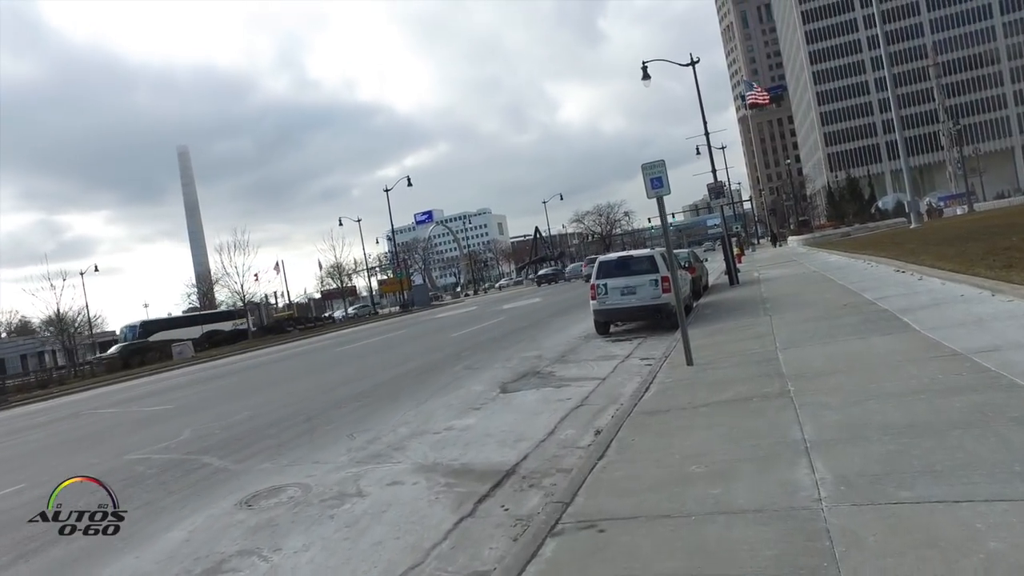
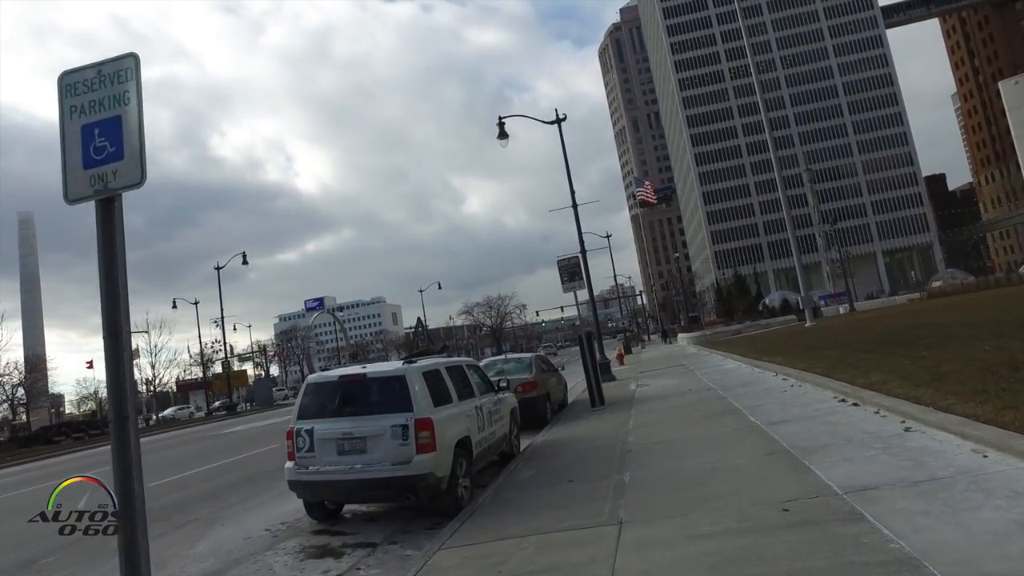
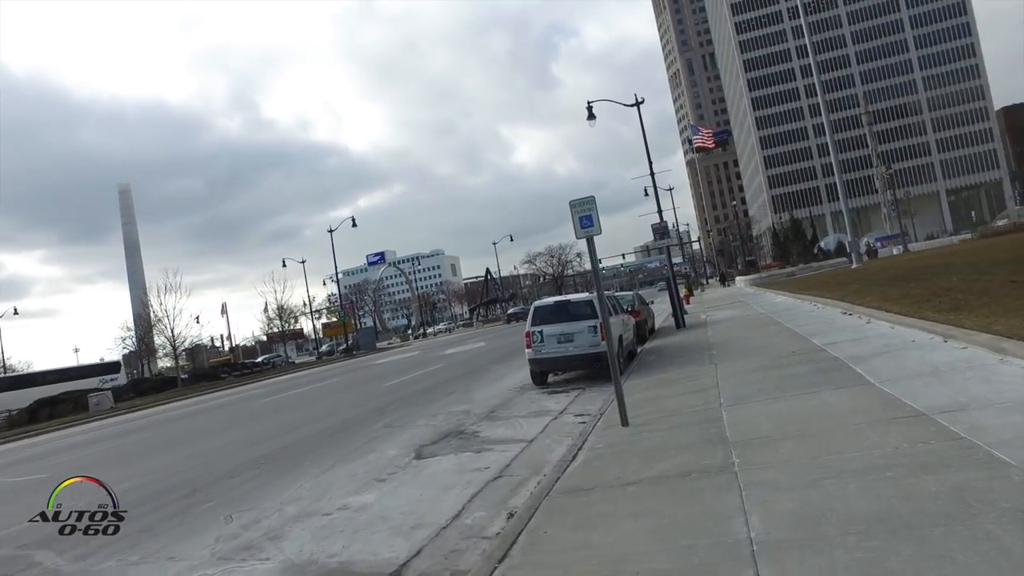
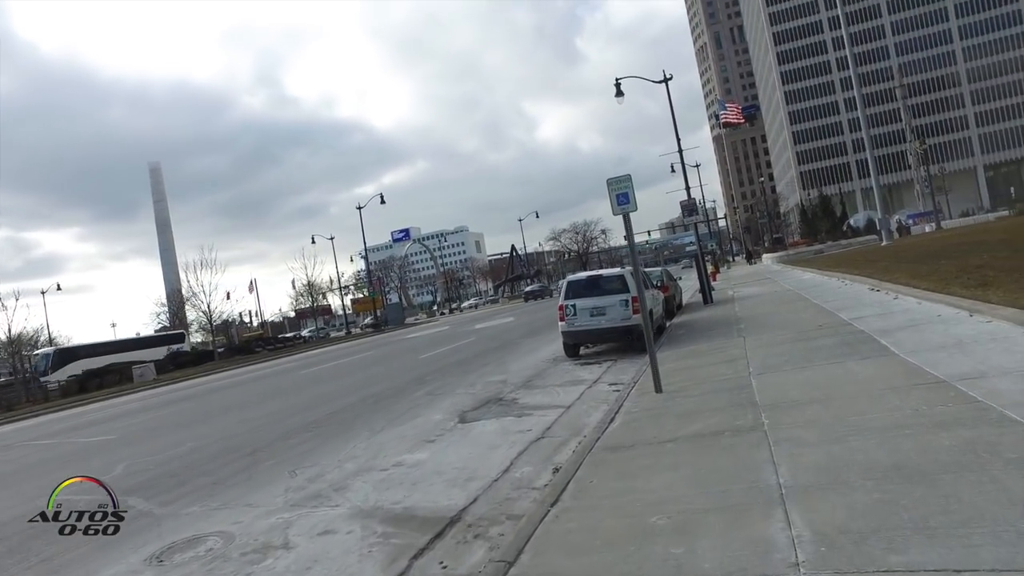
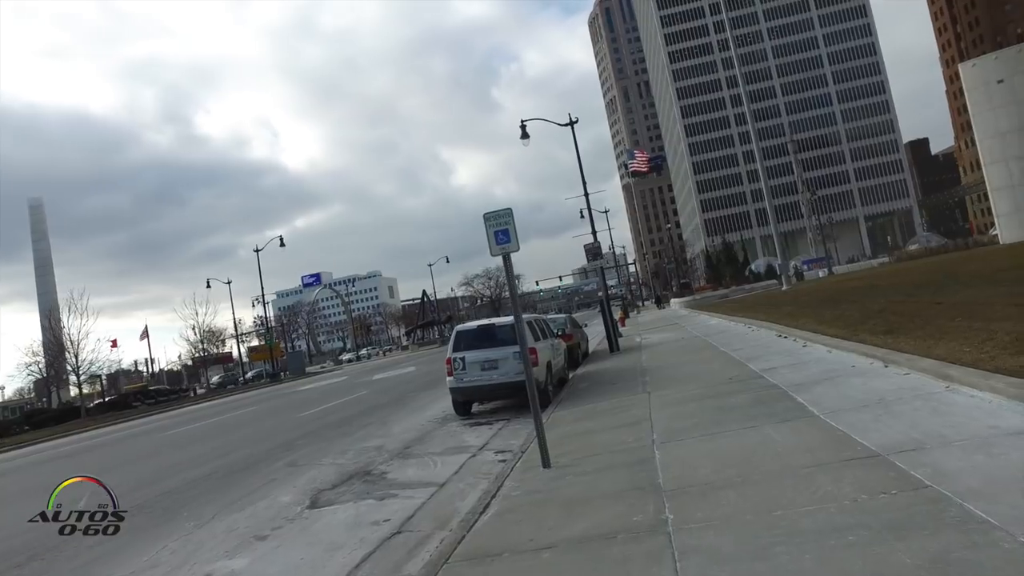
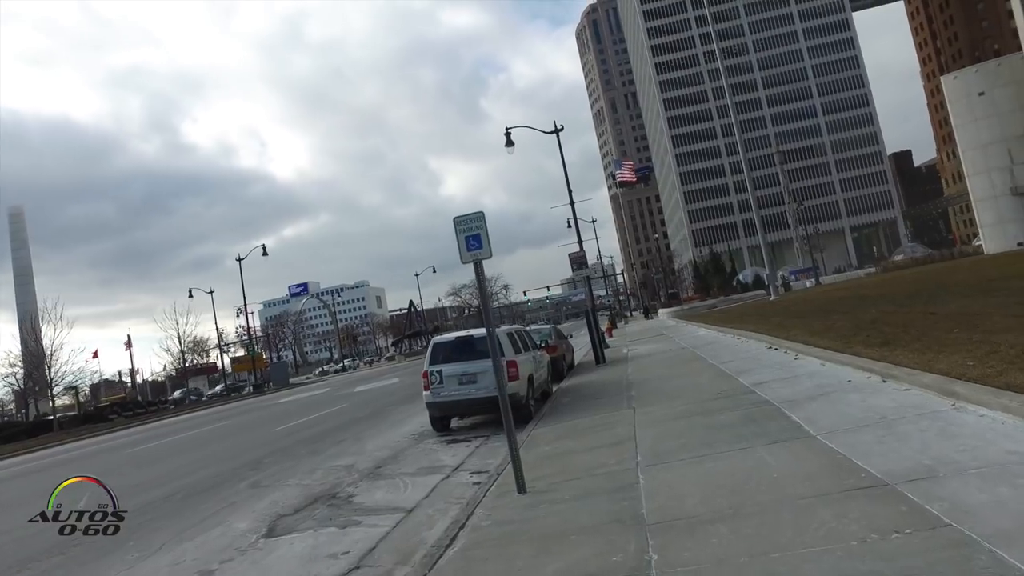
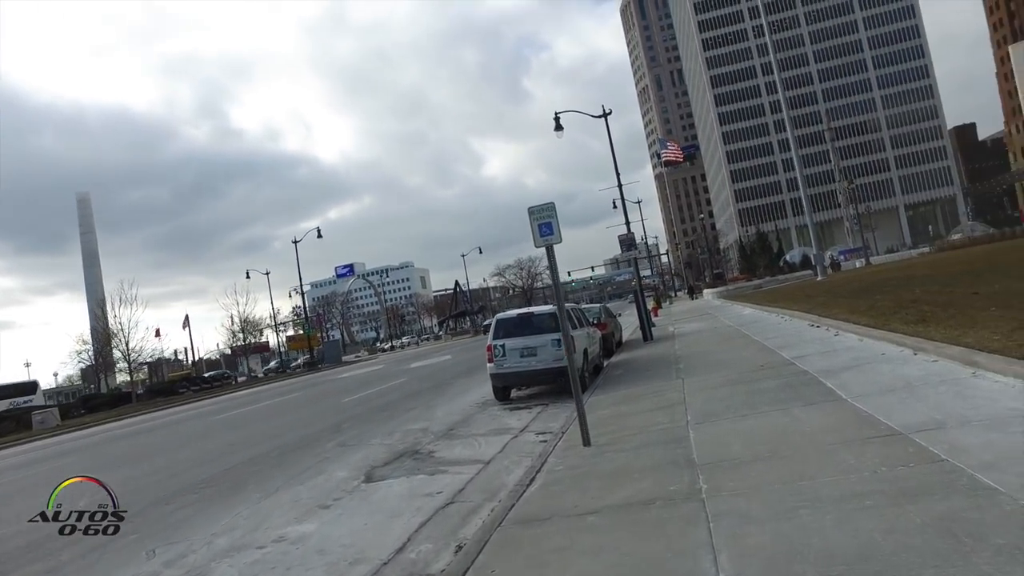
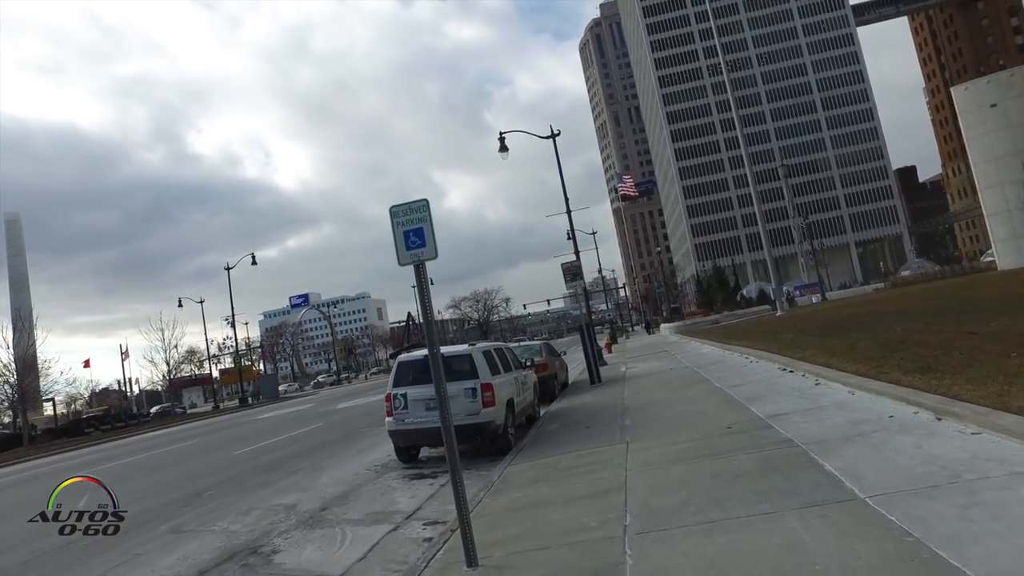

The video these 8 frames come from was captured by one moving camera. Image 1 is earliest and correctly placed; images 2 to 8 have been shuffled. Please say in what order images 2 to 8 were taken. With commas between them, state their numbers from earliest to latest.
4, 3, 7, 5, 6, 8, 2
